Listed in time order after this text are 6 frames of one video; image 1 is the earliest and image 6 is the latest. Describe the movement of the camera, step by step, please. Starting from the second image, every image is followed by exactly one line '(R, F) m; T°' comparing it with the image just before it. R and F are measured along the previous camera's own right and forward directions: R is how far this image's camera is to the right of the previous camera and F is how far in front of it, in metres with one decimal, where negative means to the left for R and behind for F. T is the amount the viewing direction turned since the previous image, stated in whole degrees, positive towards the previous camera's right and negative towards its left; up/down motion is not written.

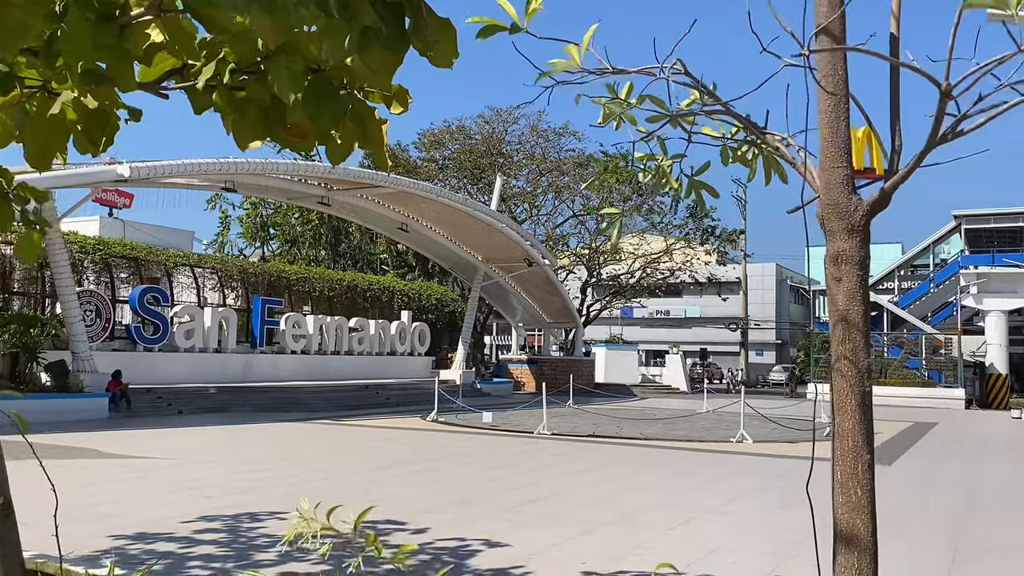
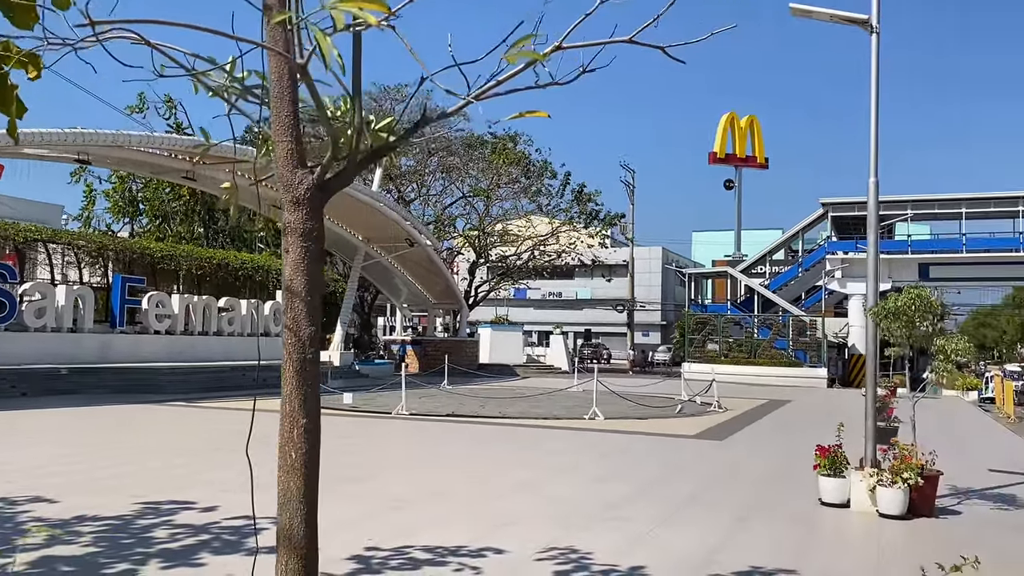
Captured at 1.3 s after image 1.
(+0.8, -0.1) m; +7°
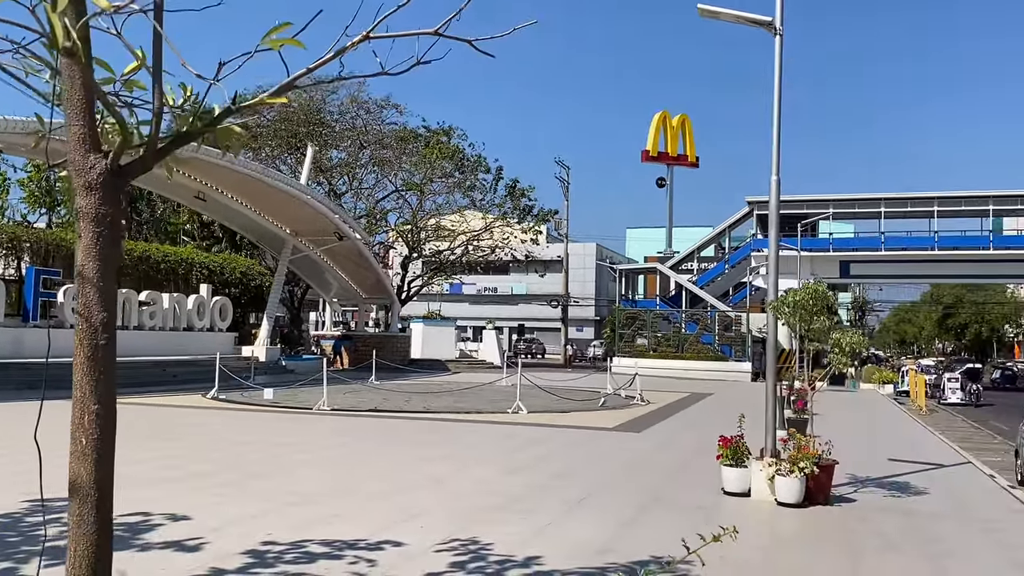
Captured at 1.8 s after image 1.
(+0.3, 0.0) m; +4°
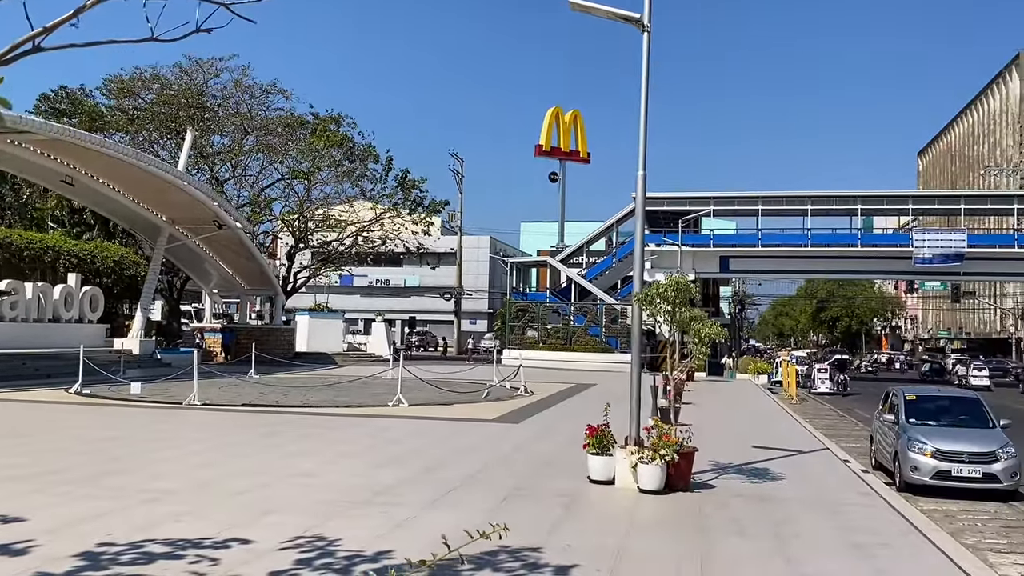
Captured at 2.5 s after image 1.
(+0.3, +0.1) m; +7°
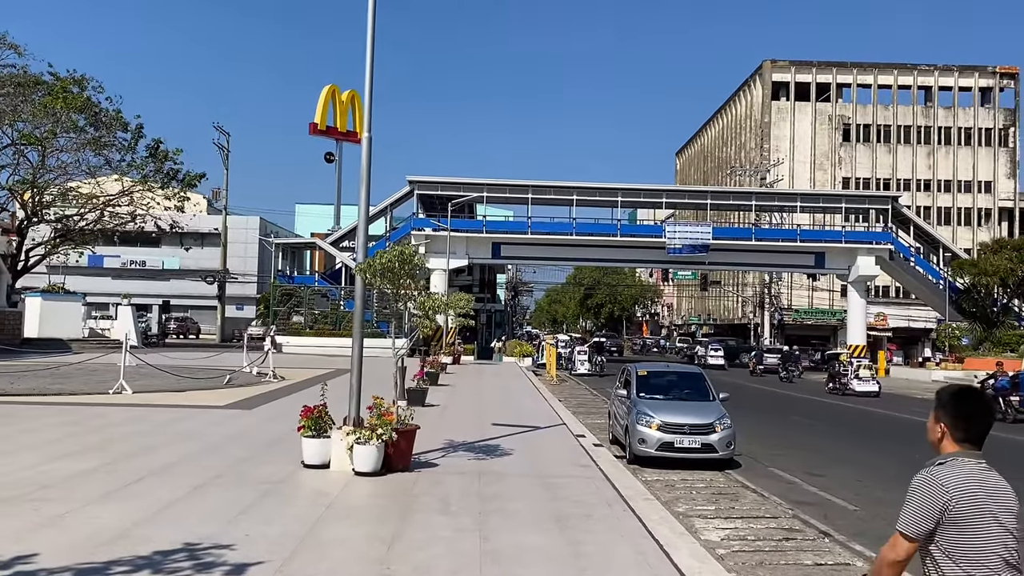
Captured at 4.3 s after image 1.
(+0.7, +0.4) m; +14°
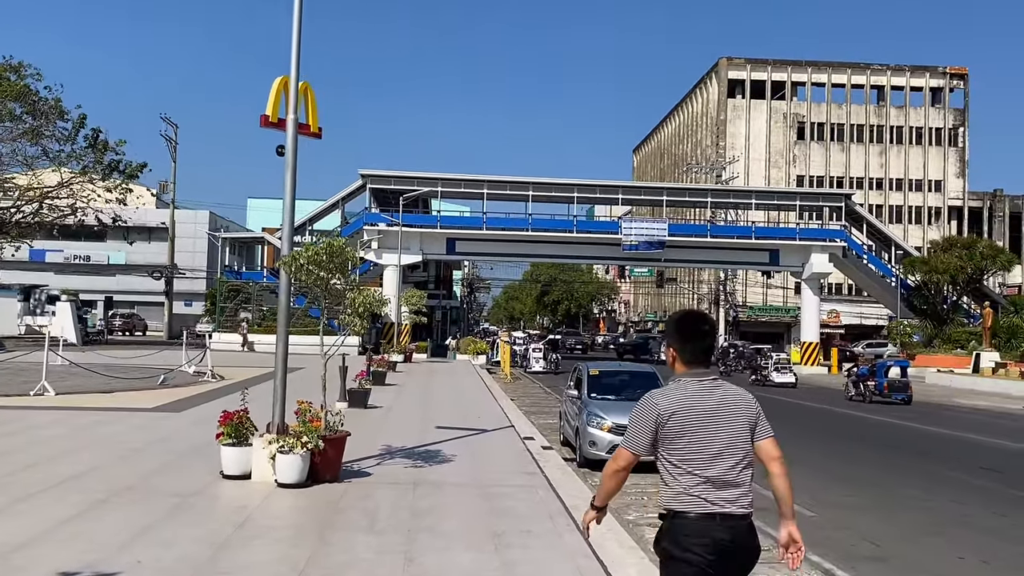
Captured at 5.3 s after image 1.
(+0.2, +0.6) m; +3°
